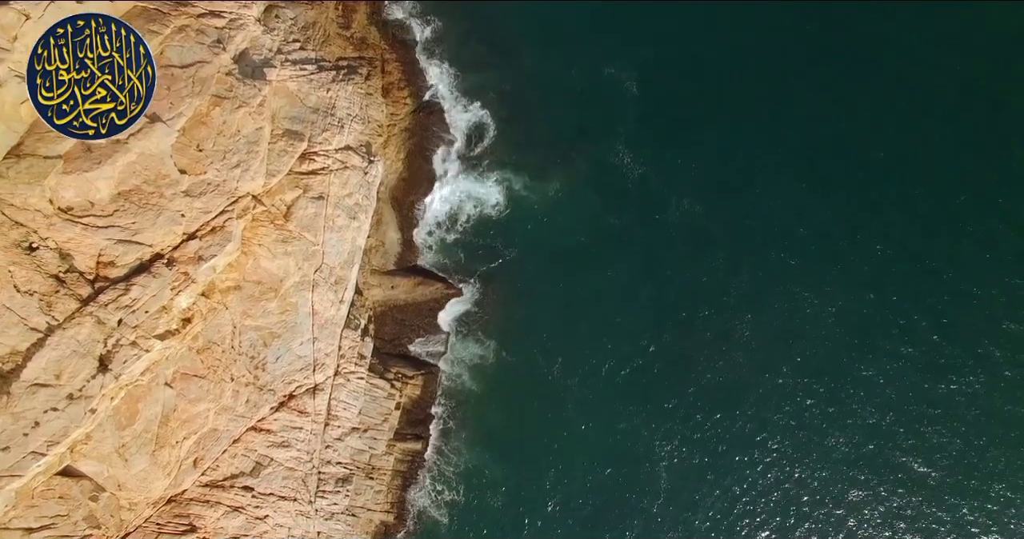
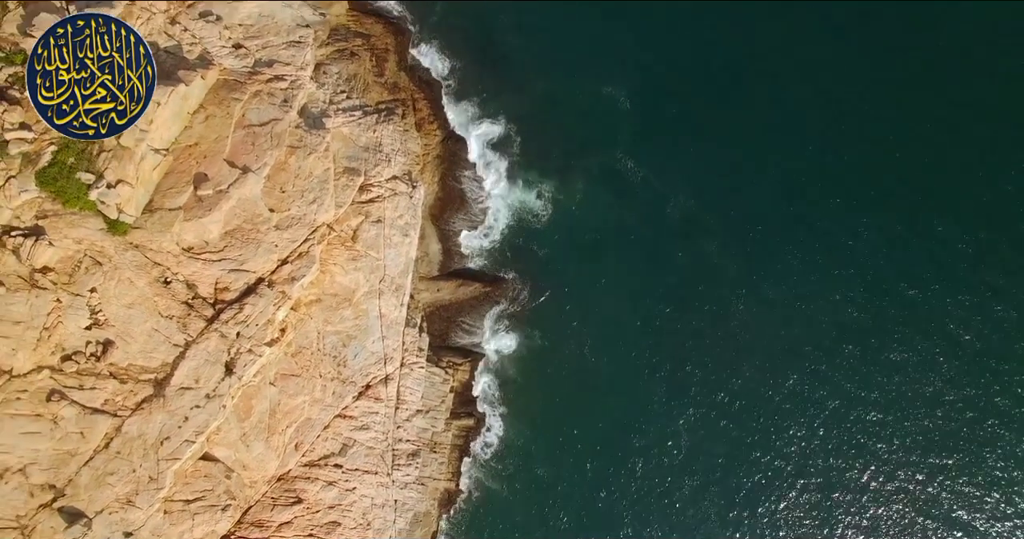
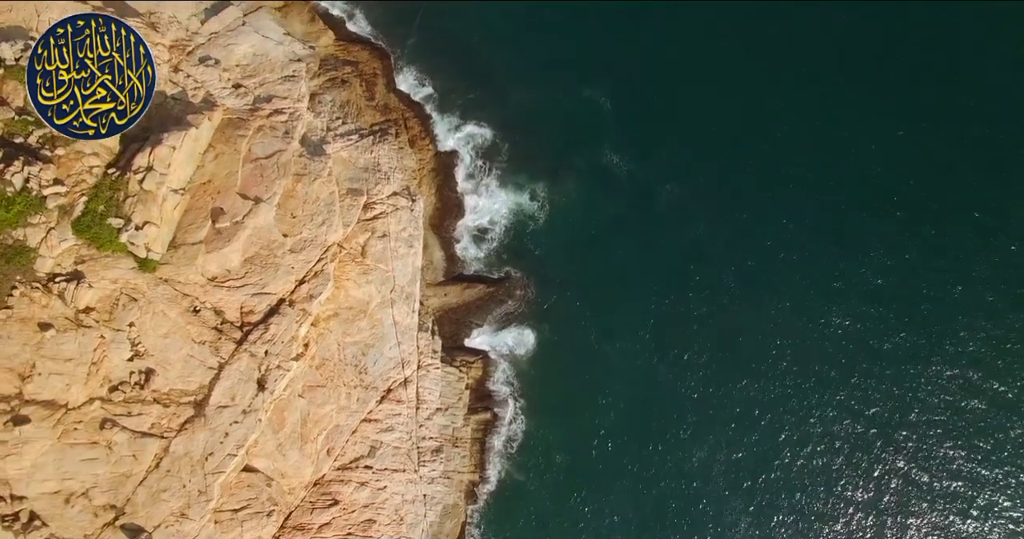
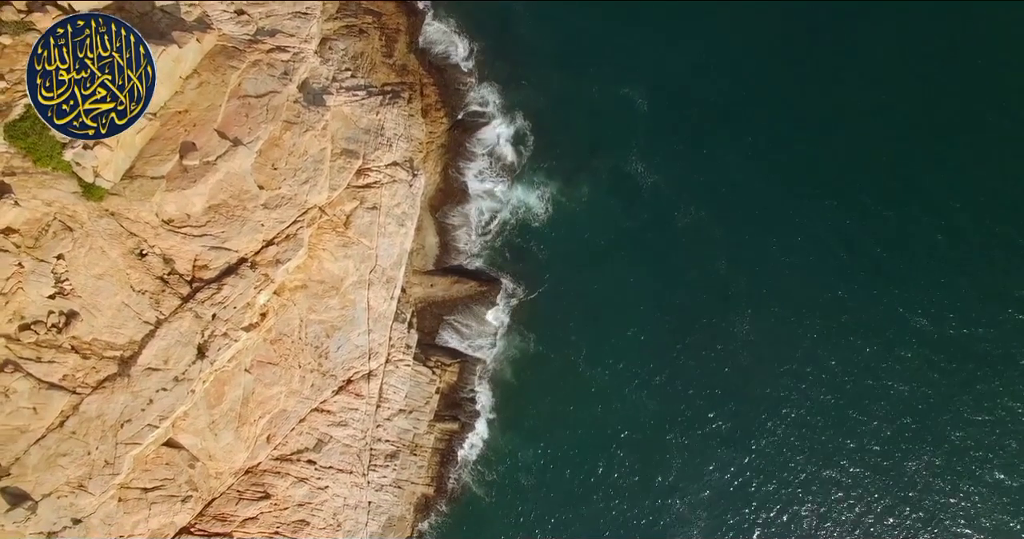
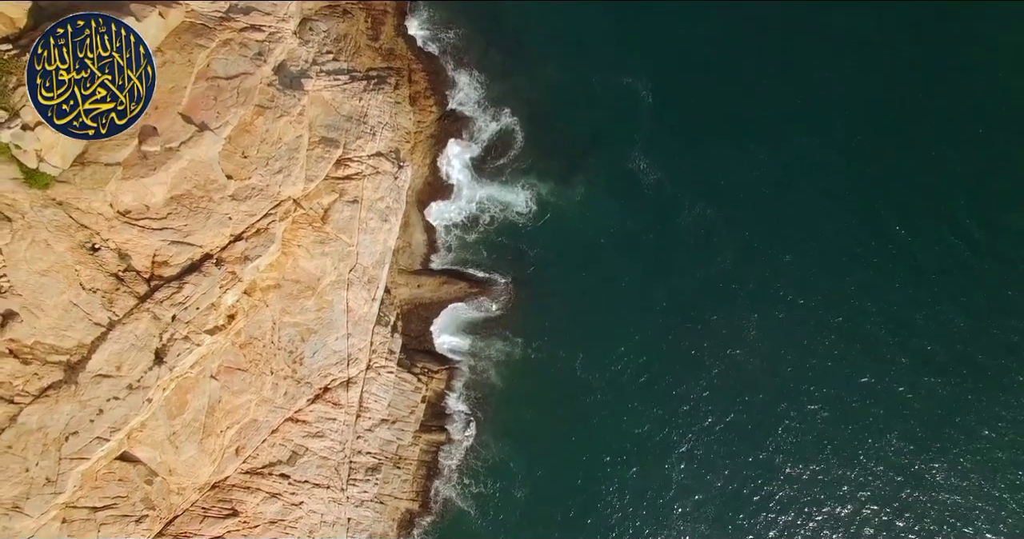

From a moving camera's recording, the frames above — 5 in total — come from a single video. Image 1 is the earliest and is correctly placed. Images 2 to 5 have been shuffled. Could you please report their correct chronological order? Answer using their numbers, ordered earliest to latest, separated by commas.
5, 4, 2, 3
